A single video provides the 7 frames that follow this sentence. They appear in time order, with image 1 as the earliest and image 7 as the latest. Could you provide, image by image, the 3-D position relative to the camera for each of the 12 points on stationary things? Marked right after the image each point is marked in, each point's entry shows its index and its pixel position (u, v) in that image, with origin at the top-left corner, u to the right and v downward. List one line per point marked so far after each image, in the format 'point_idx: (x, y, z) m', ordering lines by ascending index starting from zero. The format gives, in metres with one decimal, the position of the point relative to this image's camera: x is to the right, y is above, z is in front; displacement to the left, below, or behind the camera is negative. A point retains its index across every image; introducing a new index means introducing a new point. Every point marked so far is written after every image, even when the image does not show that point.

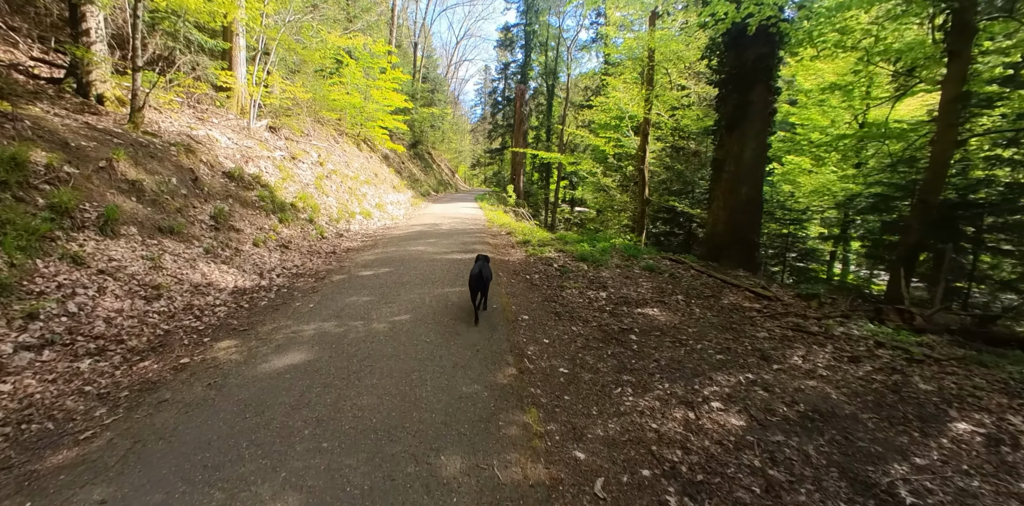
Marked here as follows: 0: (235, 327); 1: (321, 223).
0: (-3.2, -0.9, +5.0) m
1: (-4.9, +0.8, +11.3) m
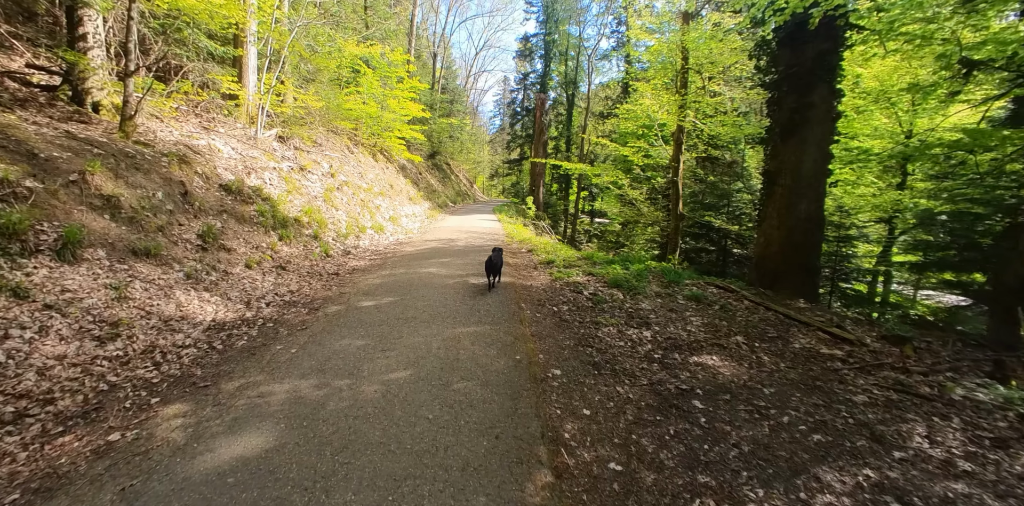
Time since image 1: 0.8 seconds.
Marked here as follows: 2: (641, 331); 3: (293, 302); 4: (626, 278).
0: (-2.9, -1.2, +4.1) m
1: (-4.4, +0.3, +10.4) m
2: (+1.7, -1.0, +5.7) m
3: (-3.3, -0.7, +6.6) m
4: (+2.1, -0.5, +8.1) m
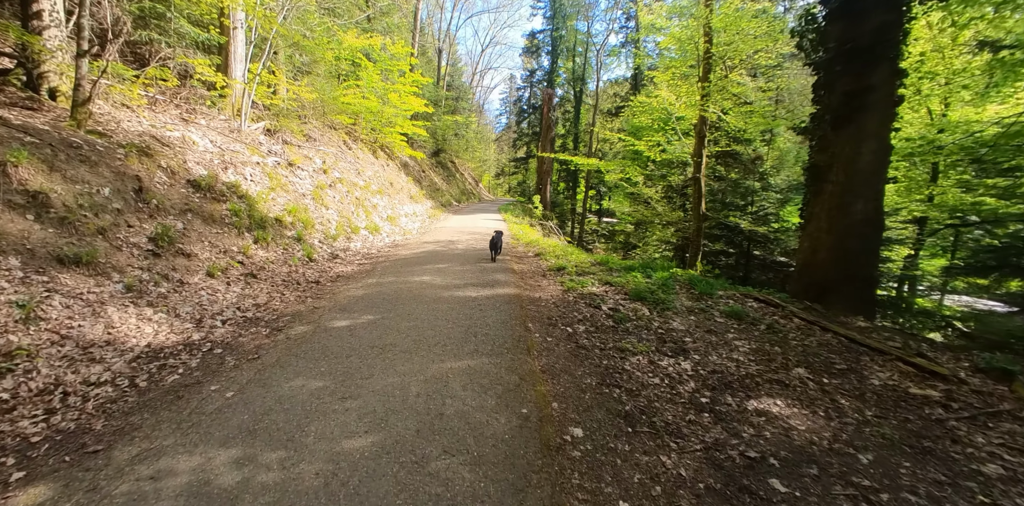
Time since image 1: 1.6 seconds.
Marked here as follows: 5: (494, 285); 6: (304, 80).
0: (-2.9, -1.3, +3.0) m
1: (-4.3, +0.2, +9.3) m
2: (+1.7, -1.1, +4.6) m
3: (-3.2, -0.8, +5.5) m
4: (+2.2, -0.6, +7.0) m
5: (-0.3, -0.5, +6.8) m
6: (-8.1, +6.7, +17.0) m
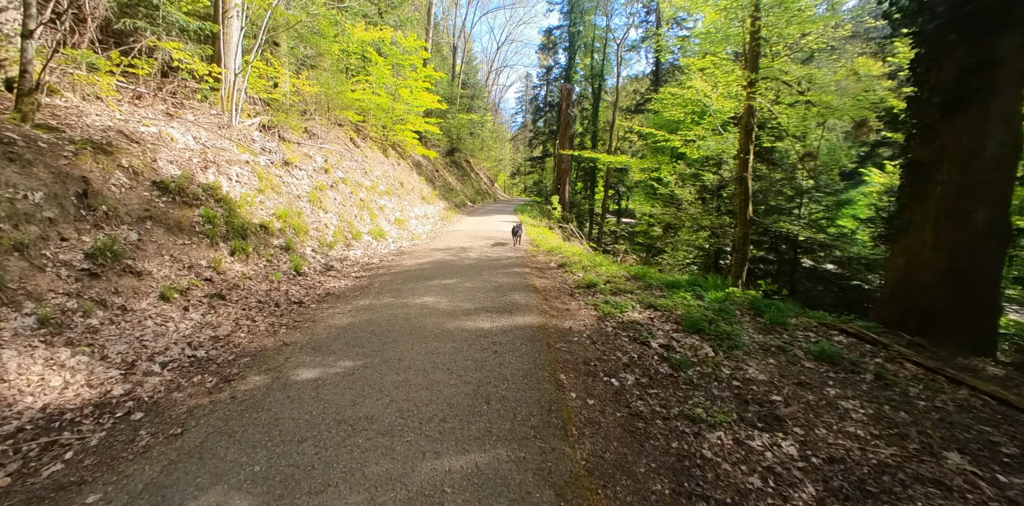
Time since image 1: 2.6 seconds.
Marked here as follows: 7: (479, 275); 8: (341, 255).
0: (-2.8, -1.5, +1.8) m
1: (-3.9, 0.0, +8.2) m
2: (+1.9, -1.4, +3.2) m
3: (-3.0, -1.0, +4.3) m
4: (+2.5, -0.8, +5.6) m
5: (0.0, -0.7, +5.5) m
6: (-7.4, +6.5, +15.9) m
7: (-0.6, -0.4, +7.4) m
8: (-3.5, 0.0, +9.0) m
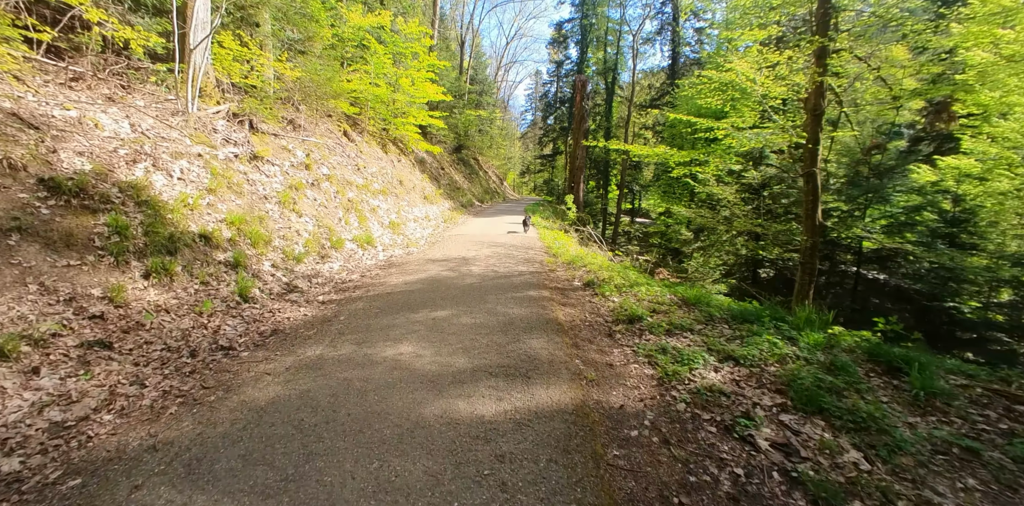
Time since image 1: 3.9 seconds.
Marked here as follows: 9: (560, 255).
0: (-2.7, -1.8, 0.0) m
1: (-3.7, -0.2, +6.4) m
2: (+2.0, -1.7, +1.3) m
3: (-2.9, -1.3, +2.5) m
4: (+2.7, -1.1, +3.7) m
5: (+0.1, -1.0, +3.6) m
6: (-7.0, +6.3, +14.2) m
7: (-0.4, -0.6, +5.6) m
8: (-3.3, -0.3, +7.2) m
9: (+1.0, -0.1, +9.4) m
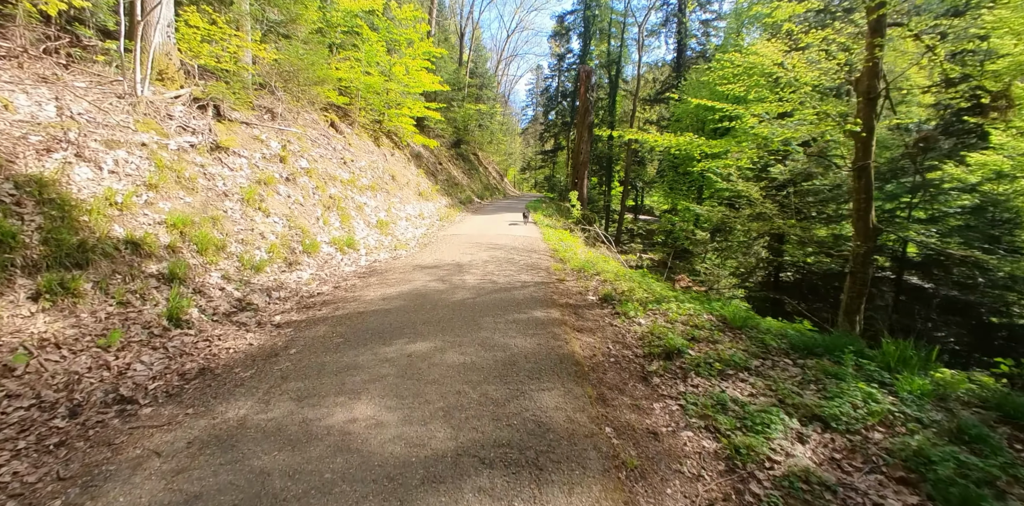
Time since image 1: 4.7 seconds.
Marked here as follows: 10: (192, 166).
0: (-2.7, -2.0, -1.2) m
1: (-3.7, -0.3, +5.2) m
2: (+2.0, -1.8, +0.2) m
3: (-2.9, -1.5, +1.4) m
4: (+2.7, -1.2, +2.5) m
5: (+0.2, -1.1, +2.4) m
6: (-7.0, +6.3, +13.0) m
7: (-0.4, -0.8, +4.4) m
8: (-3.3, -0.4, +6.1) m
9: (+1.0, -0.2, +8.2) m
10: (-5.1, +1.3, +6.9) m
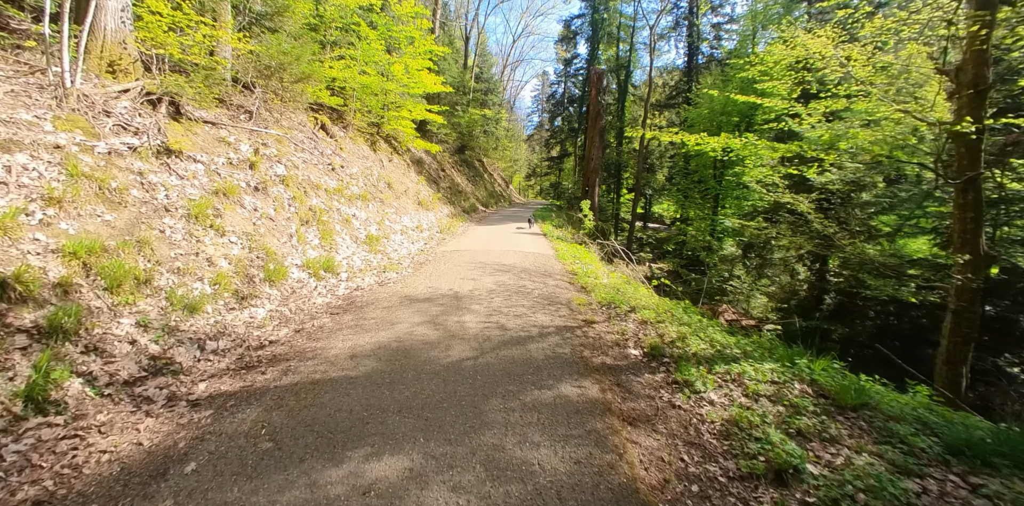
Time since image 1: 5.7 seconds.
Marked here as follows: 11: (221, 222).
0: (-2.6, -2.2, -2.6) m
1: (-3.5, -0.7, +3.8) m
2: (+2.1, -2.1, -1.3) m
3: (-2.8, -1.8, 0.0) m
4: (+2.8, -1.6, +1.1) m
5: (+0.3, -1.5, +1.0) m
6: (-6.7, +5.8, +11.7) m
7: (-0.2, -1.1, +3.0) m
8: (-3.1, -0.8, +4.7) m
9: (+1.2, -0.6, +6.8) m
10: (-4.9, +1.0, +5.5) m
11: (-4.1, +0.4, +6.1) m
